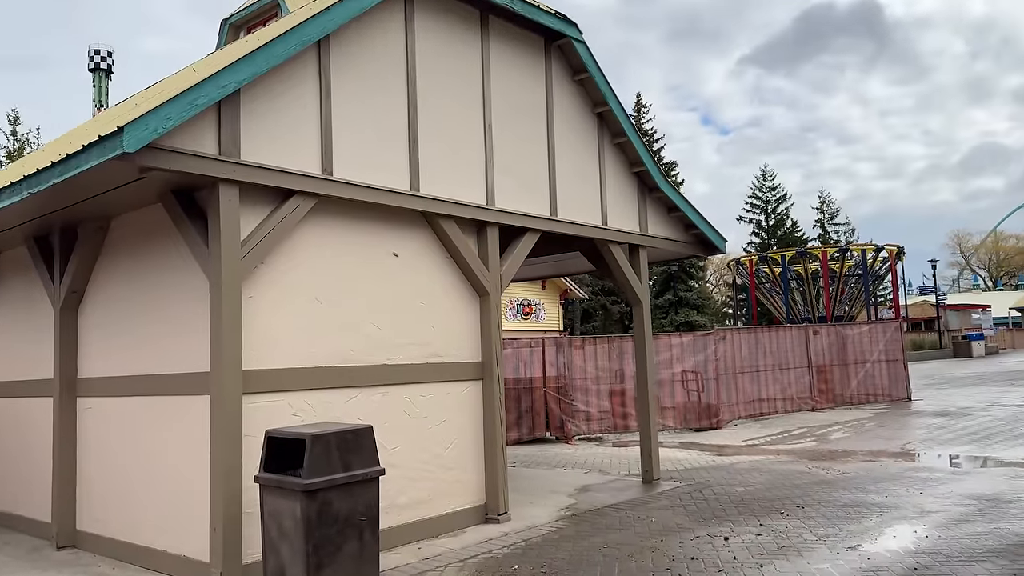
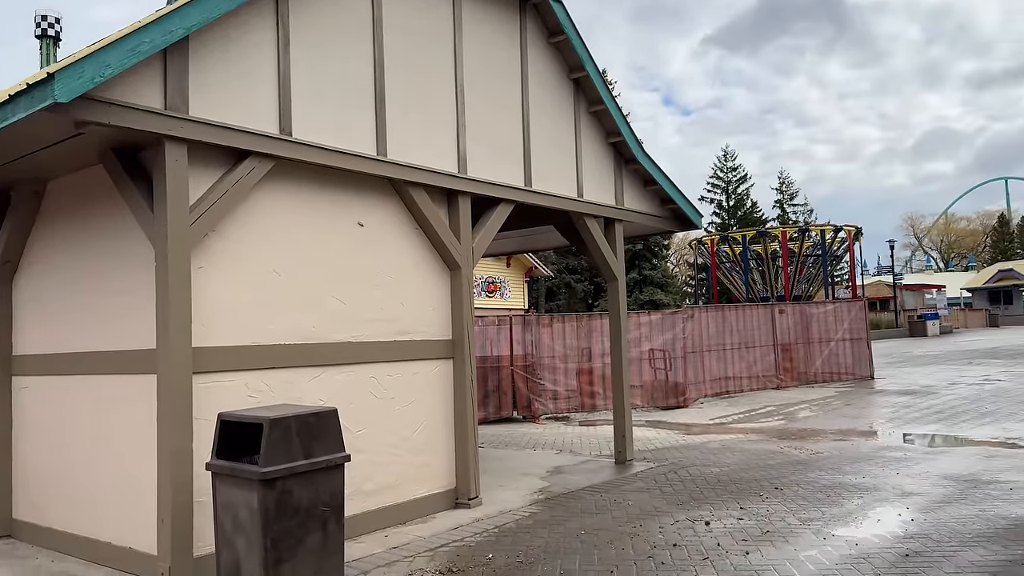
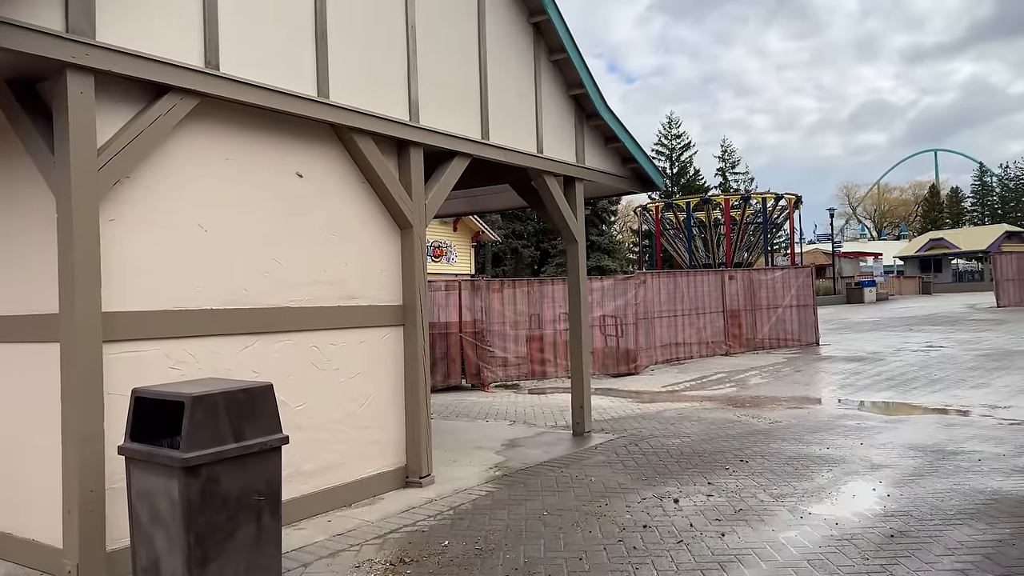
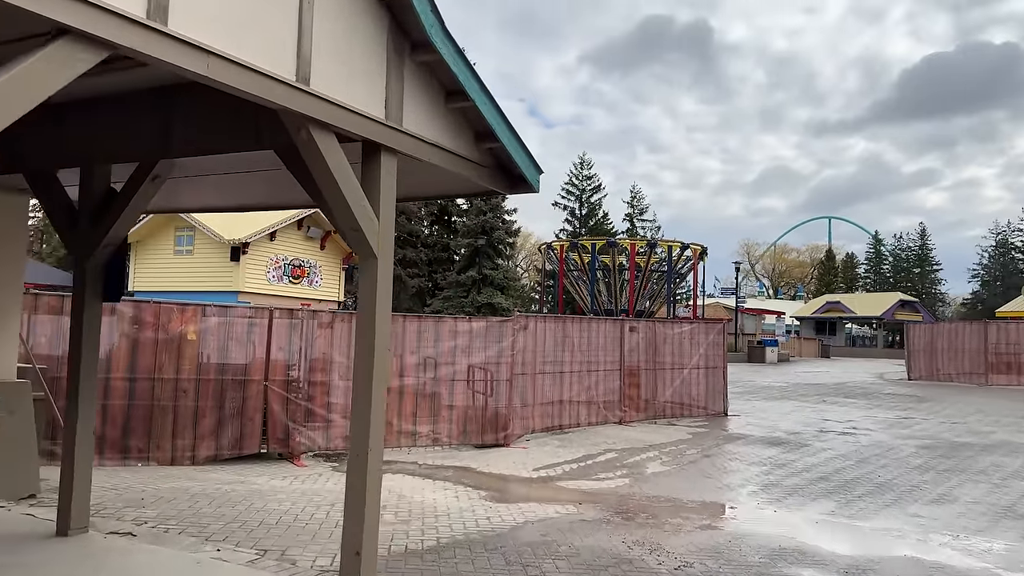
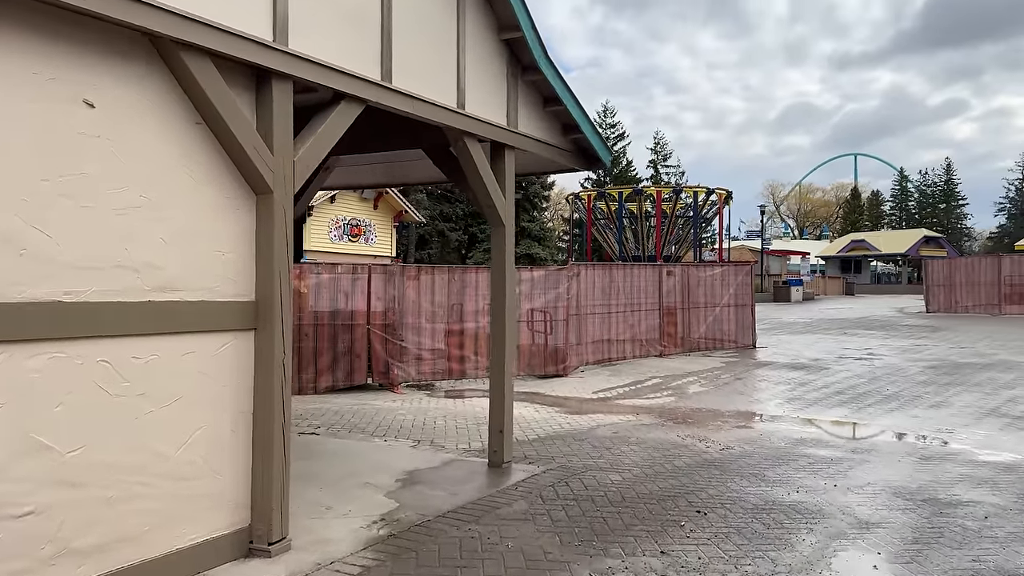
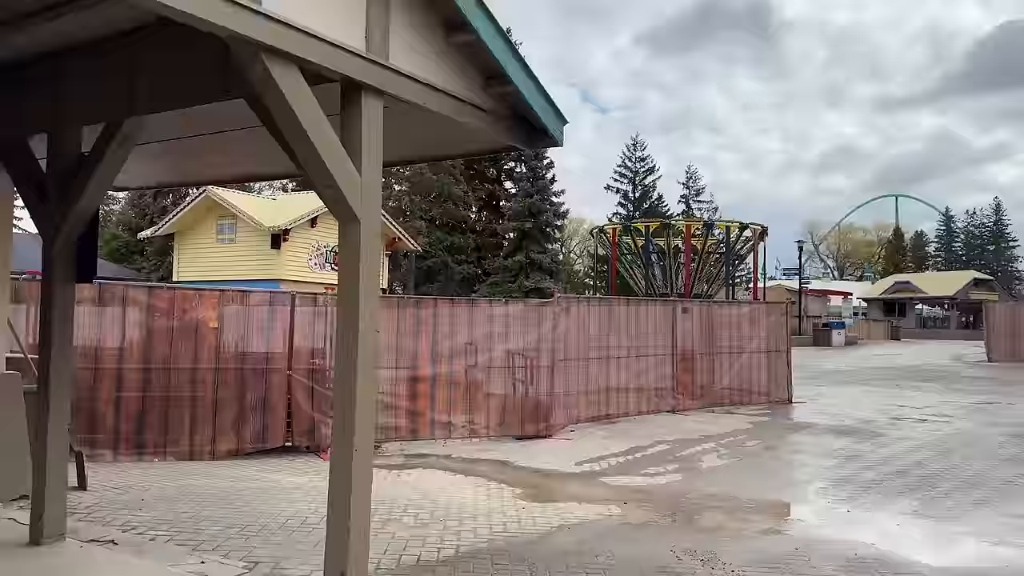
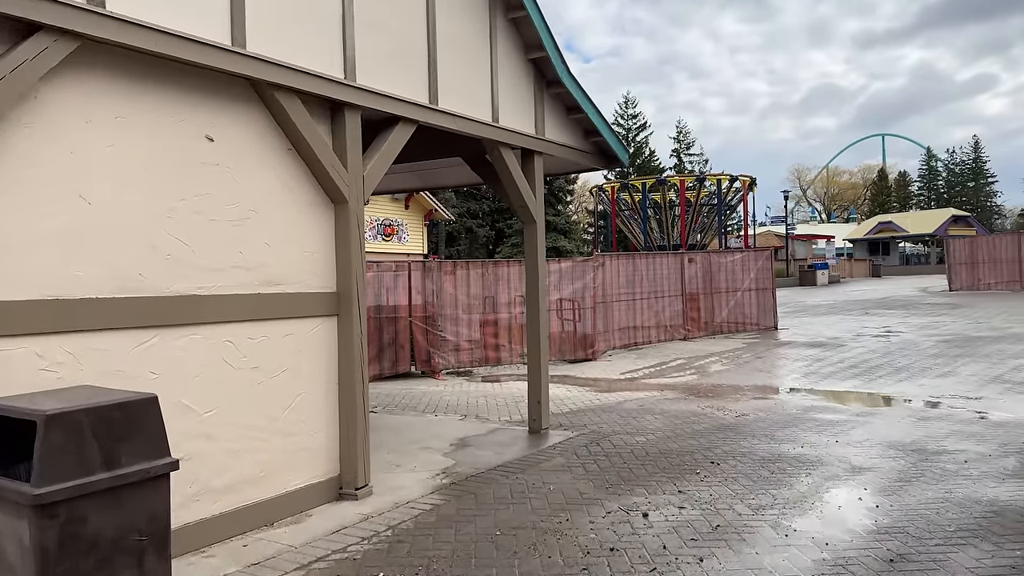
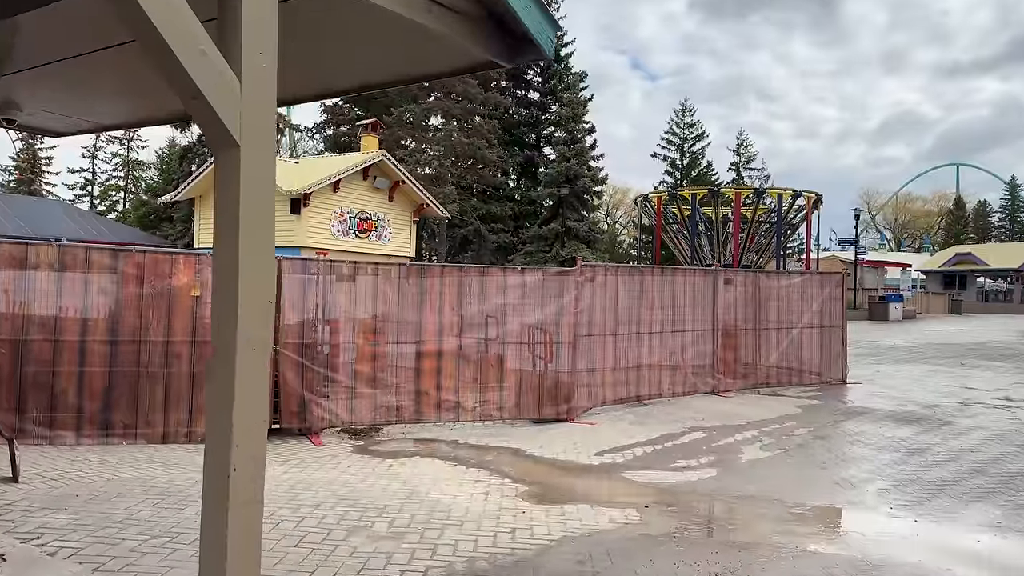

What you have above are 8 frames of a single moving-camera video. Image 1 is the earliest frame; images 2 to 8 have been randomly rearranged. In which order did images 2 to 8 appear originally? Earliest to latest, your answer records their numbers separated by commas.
2, 3, 7, 5, 4, 6, 8
